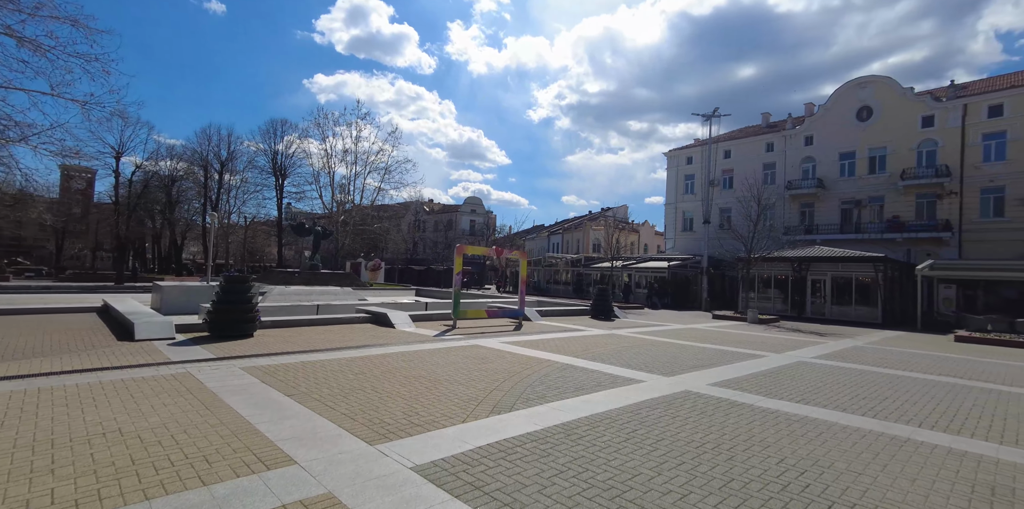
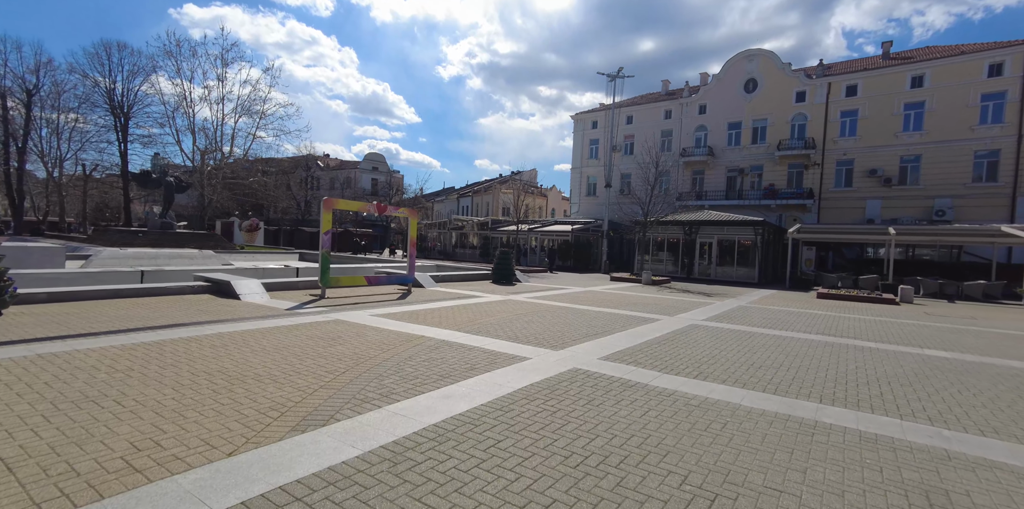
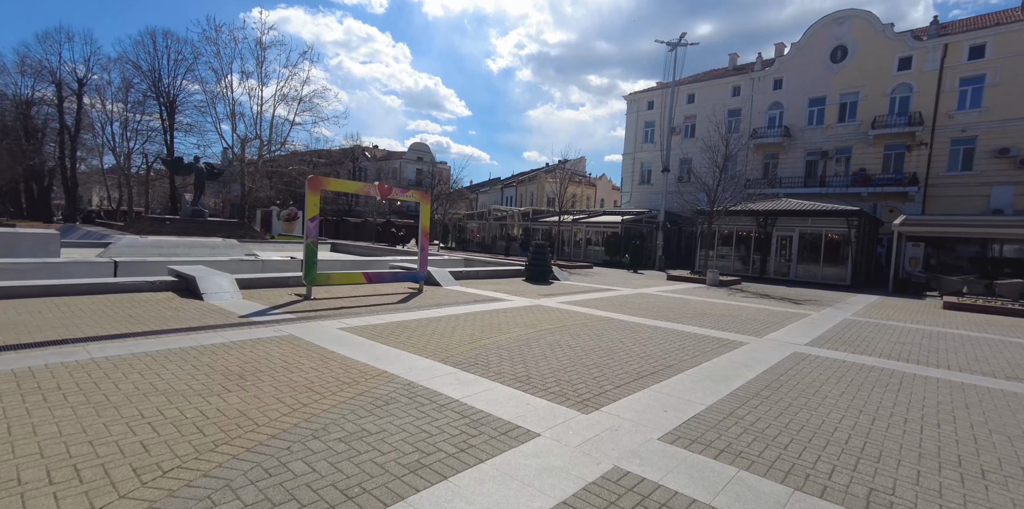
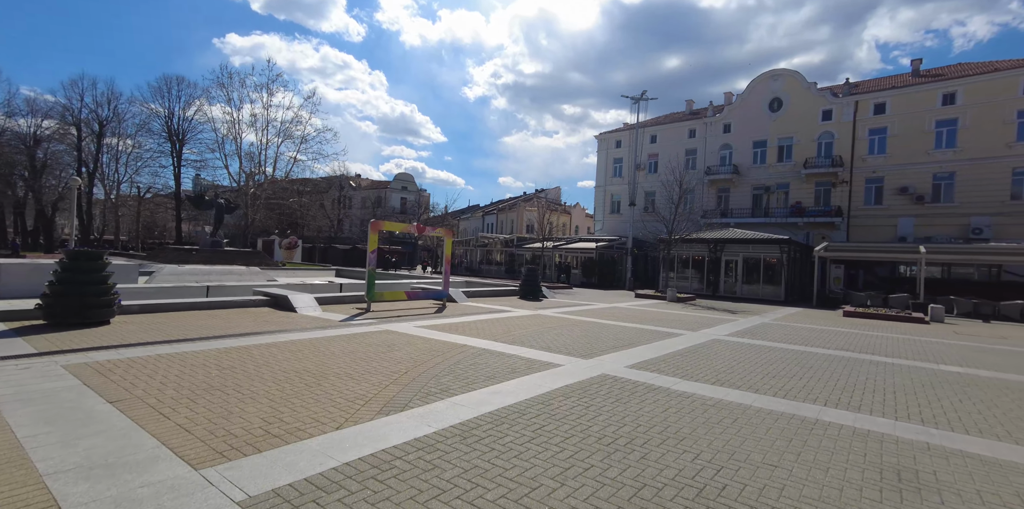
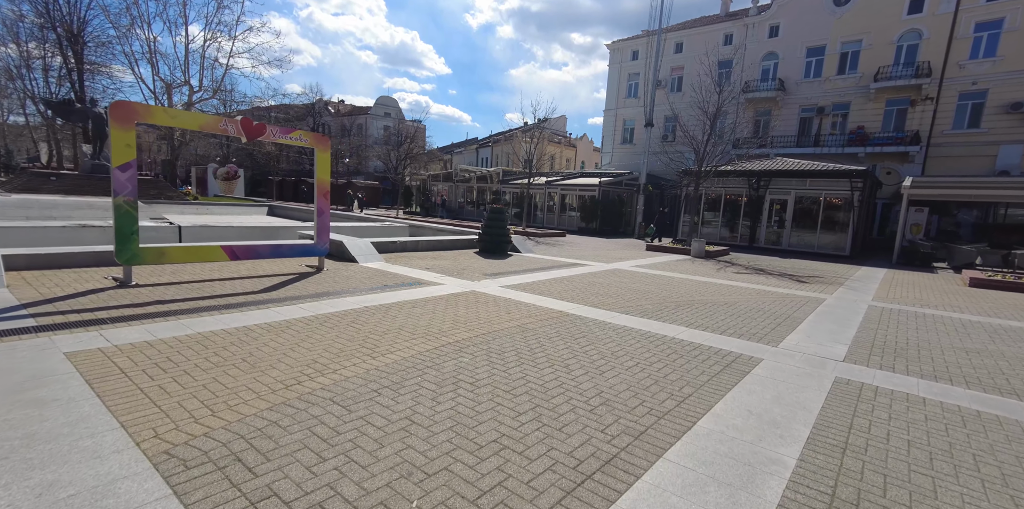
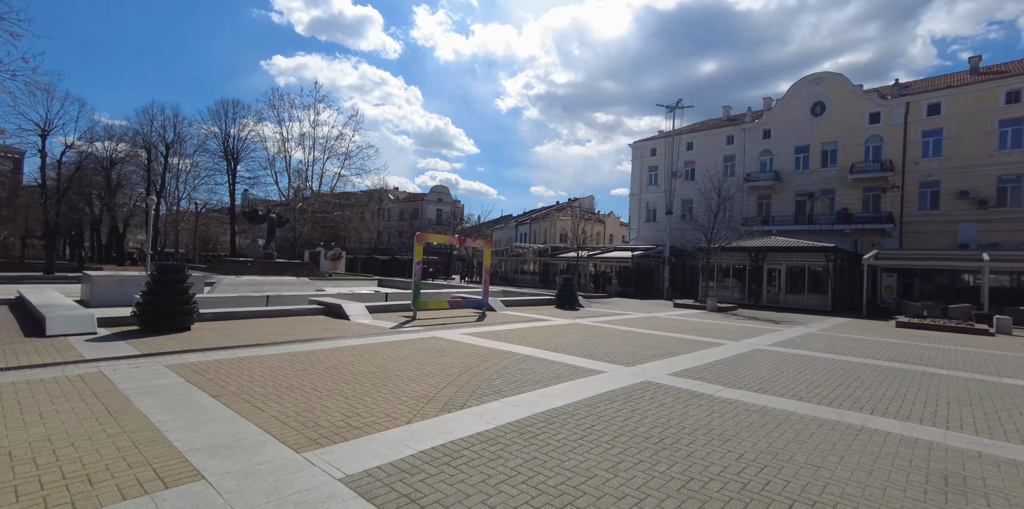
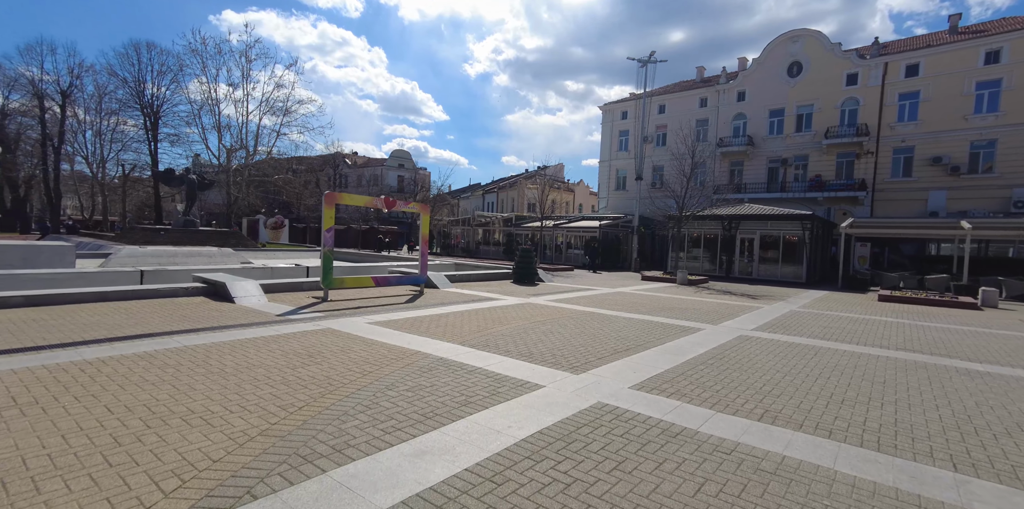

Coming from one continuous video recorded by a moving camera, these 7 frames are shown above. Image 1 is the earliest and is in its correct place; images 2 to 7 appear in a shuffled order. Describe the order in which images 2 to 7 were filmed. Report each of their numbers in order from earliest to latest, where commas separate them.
6, 4, 2, 7, 3, 5
